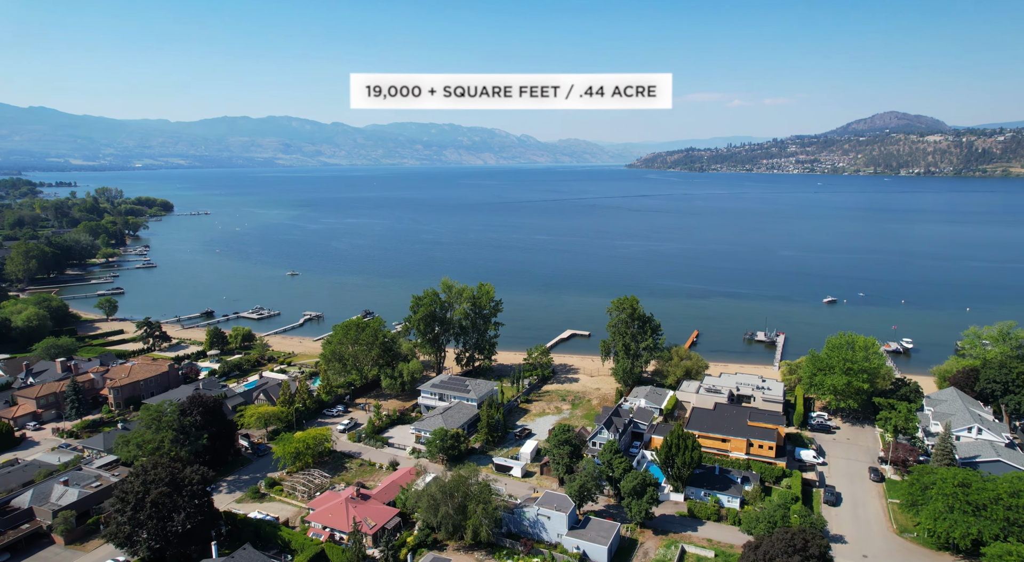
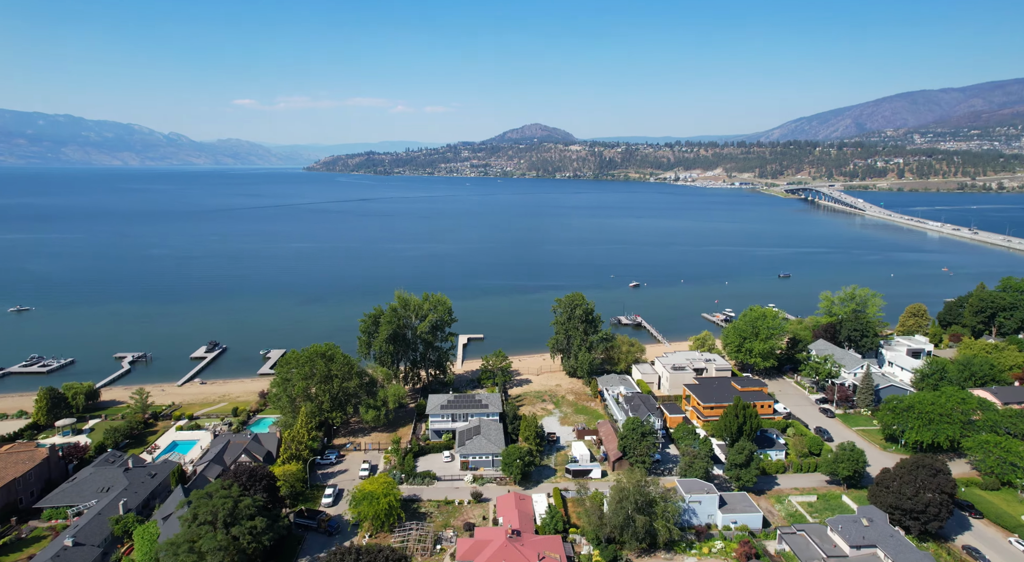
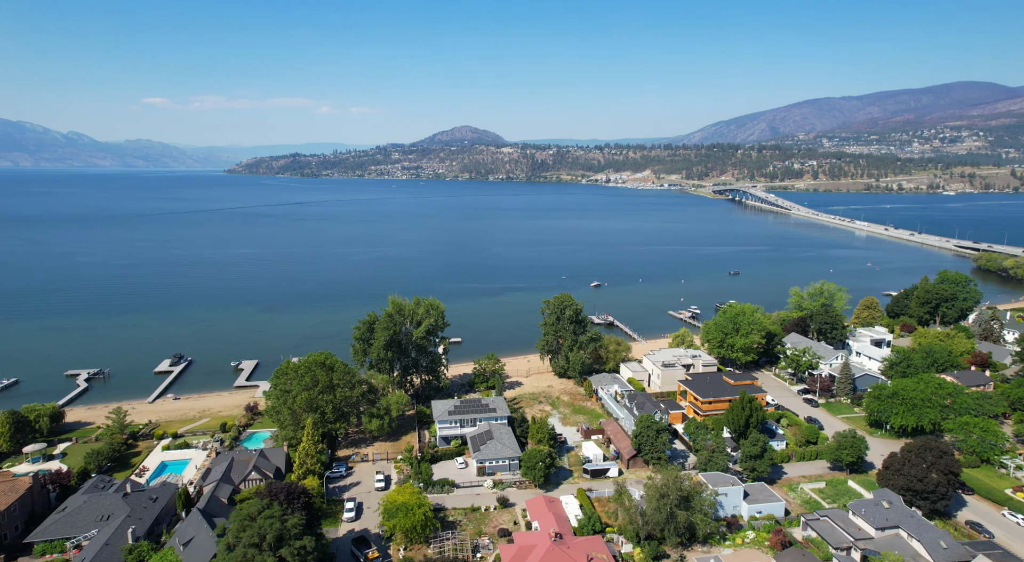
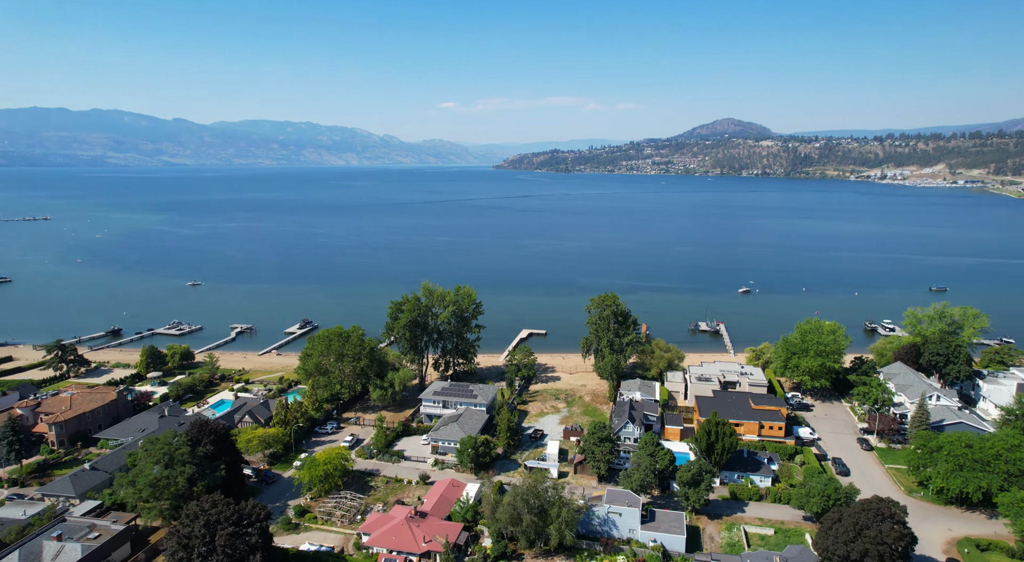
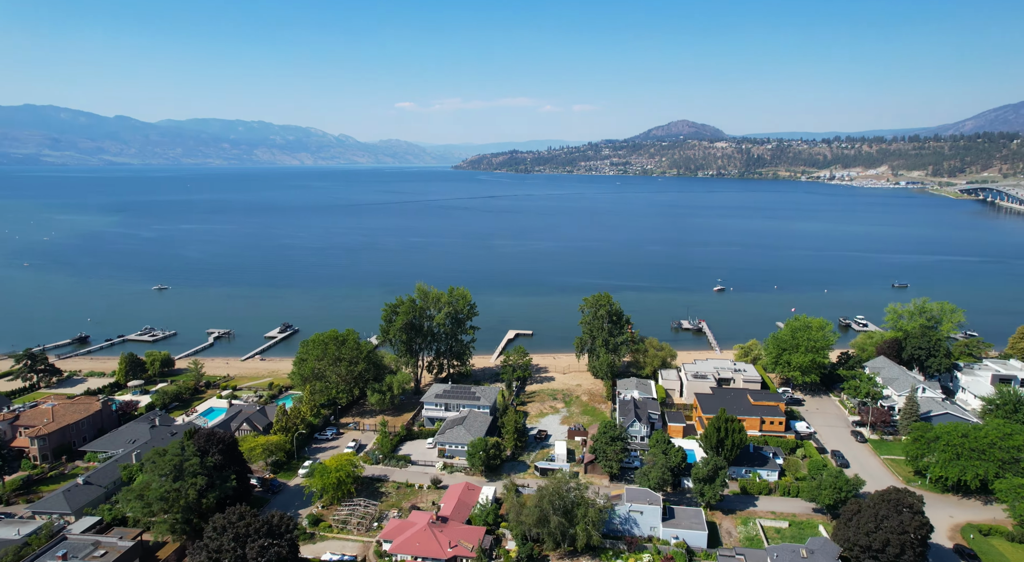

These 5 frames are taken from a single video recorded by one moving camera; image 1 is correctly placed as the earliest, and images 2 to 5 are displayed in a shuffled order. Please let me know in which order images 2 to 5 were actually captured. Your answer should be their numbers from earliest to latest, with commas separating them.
4, 5, 2, 3
